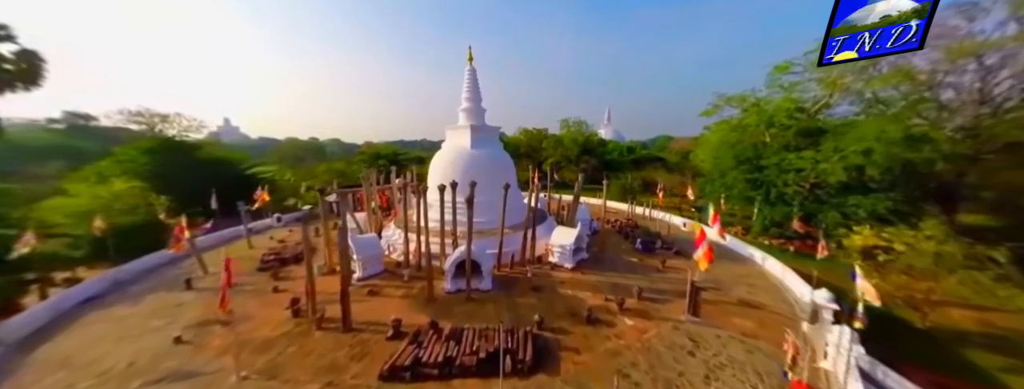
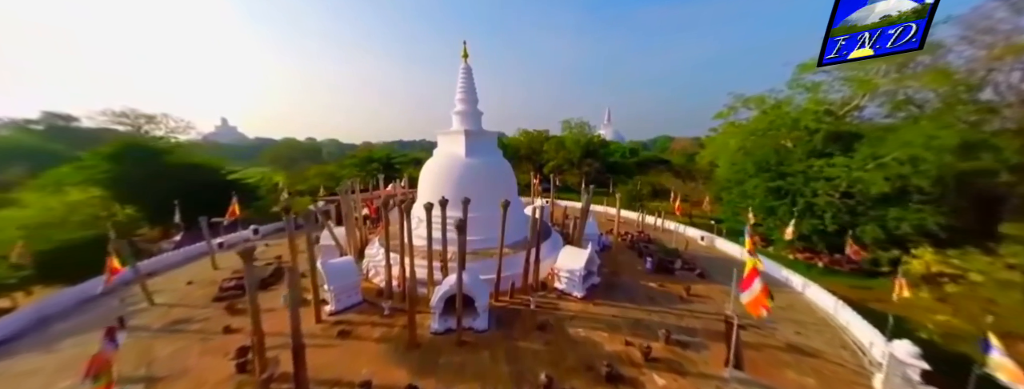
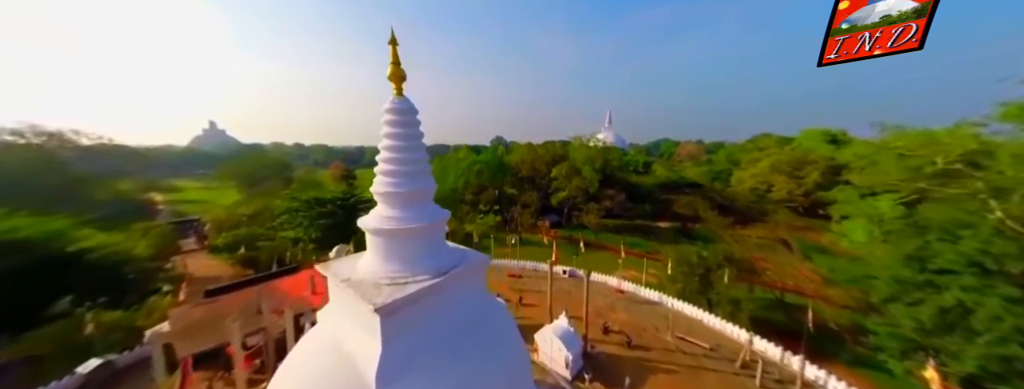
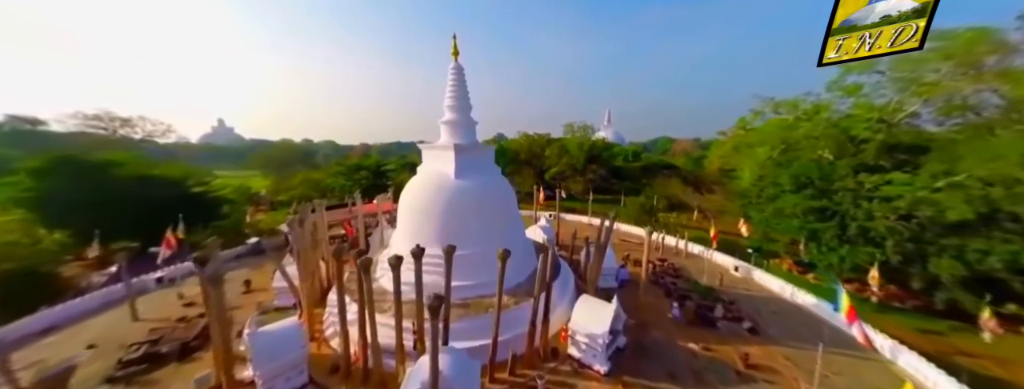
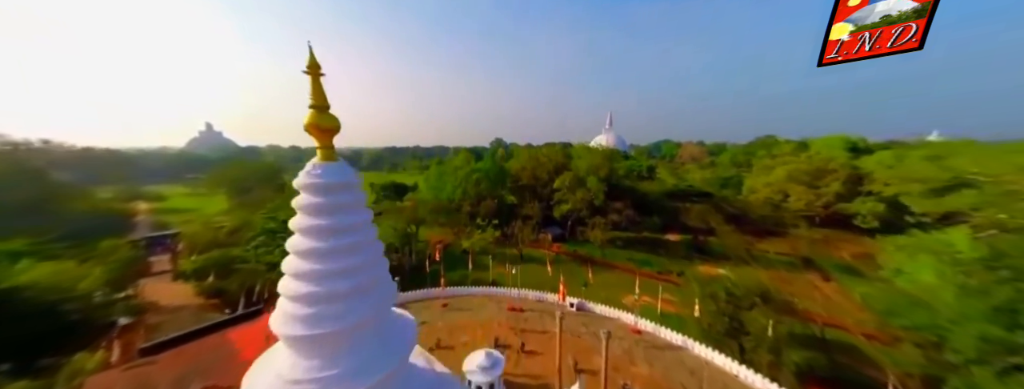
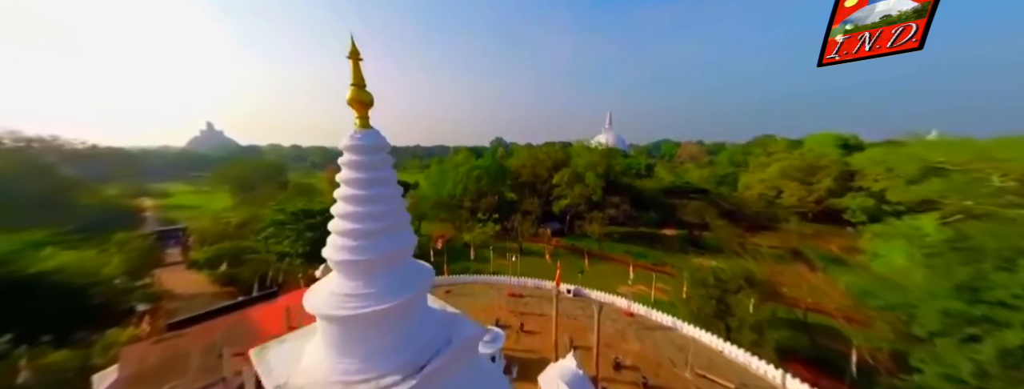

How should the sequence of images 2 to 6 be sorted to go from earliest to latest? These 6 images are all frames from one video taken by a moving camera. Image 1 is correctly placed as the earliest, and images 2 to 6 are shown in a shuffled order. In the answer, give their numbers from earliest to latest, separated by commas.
2, 4, 3, 6, 5
